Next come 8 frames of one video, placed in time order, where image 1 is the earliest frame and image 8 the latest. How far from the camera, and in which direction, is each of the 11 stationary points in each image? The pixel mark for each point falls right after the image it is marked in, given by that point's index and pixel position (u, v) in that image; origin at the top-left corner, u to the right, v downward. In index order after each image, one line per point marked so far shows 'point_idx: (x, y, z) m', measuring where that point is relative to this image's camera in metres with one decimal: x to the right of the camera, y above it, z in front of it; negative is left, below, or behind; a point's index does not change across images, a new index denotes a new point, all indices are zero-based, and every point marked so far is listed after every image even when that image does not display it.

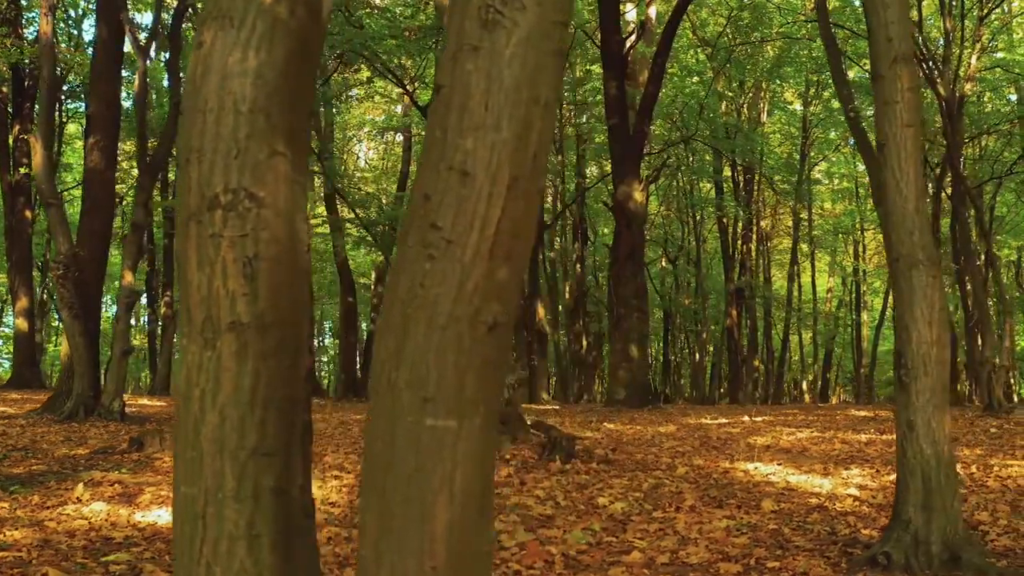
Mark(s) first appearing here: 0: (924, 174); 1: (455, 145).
0: (+2.2, +0.6, +4.0) m
1: (-0.1, +0.3, +1.6) m
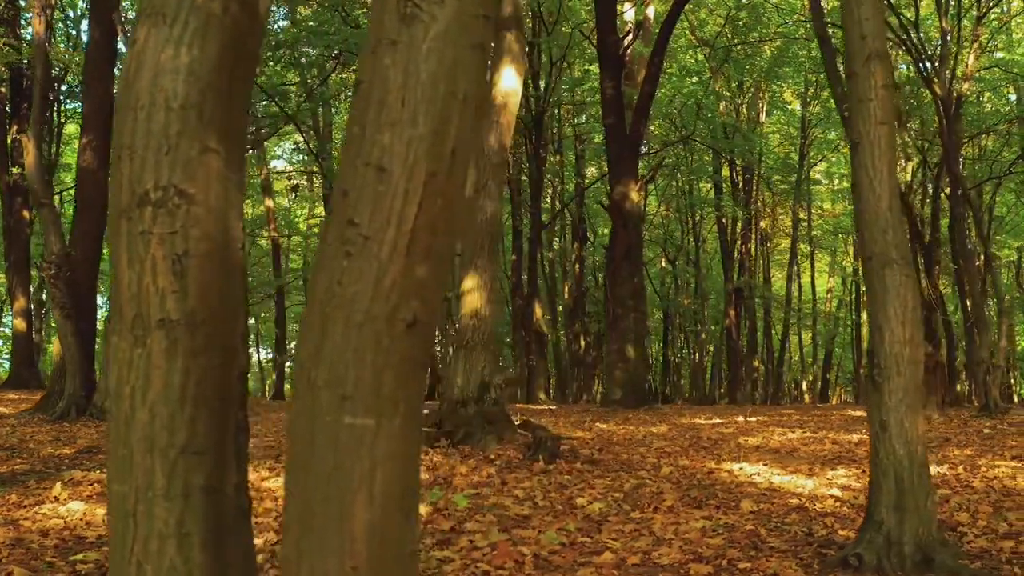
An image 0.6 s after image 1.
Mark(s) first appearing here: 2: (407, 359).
0: (+2.0, +0.6, +4.0) m
1: (-0.3, +0.3, +1.6) m
2: (-0.2, -0.1, +1.6) m
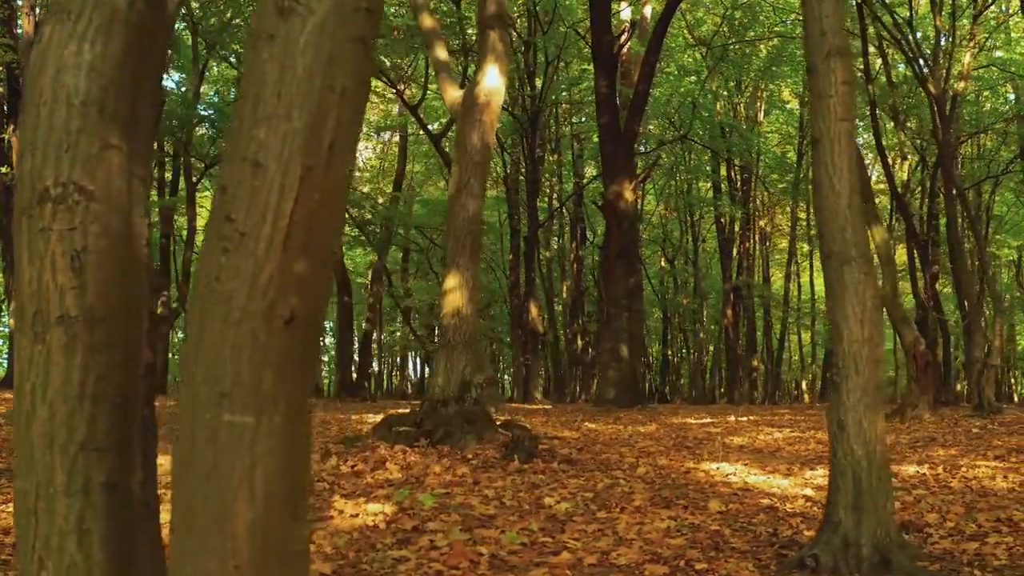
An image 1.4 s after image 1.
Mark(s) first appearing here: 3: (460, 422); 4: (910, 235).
0: (+1.8, +0.6, +3.9) m
1: (-0.5, +0.3, +1.5) m
2: (-0.5, -0.1, +1.6) m
3: (-0.5, -1.4, +7.8) m
4: (+9.7, +1.3, +18.4) m
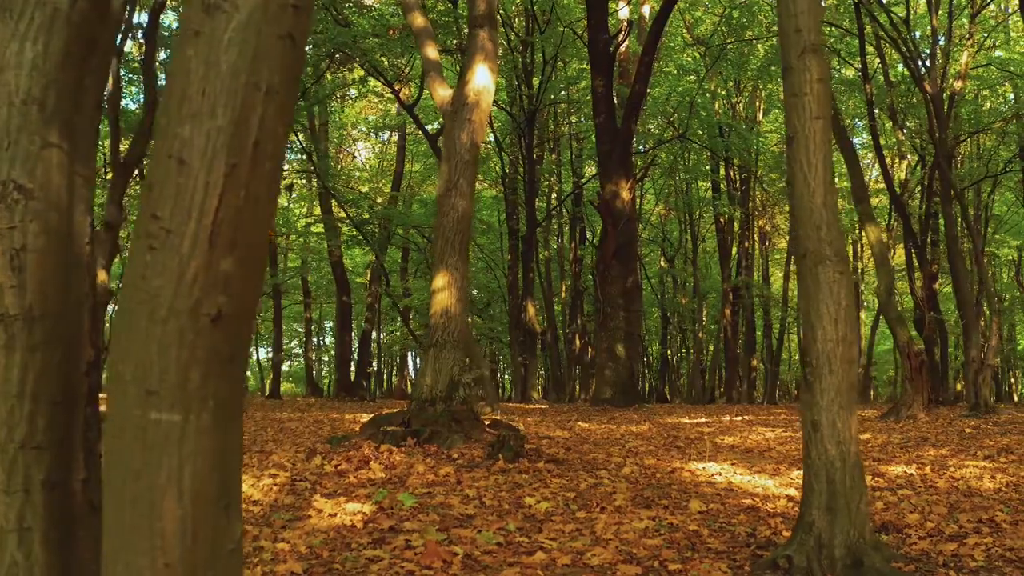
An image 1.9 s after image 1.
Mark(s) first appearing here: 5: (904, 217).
0: (+1.7, +0.6, +3.9) m
1: (-0.7, +0.3, +1.5) m
2: (-0.6, -0.1, +1.6) m
3: (-0.7, -1.4, +7.8) m
4: (+9.6, +1.3, +18.4) m
5: (+9.3, +1.7, +18.0) m
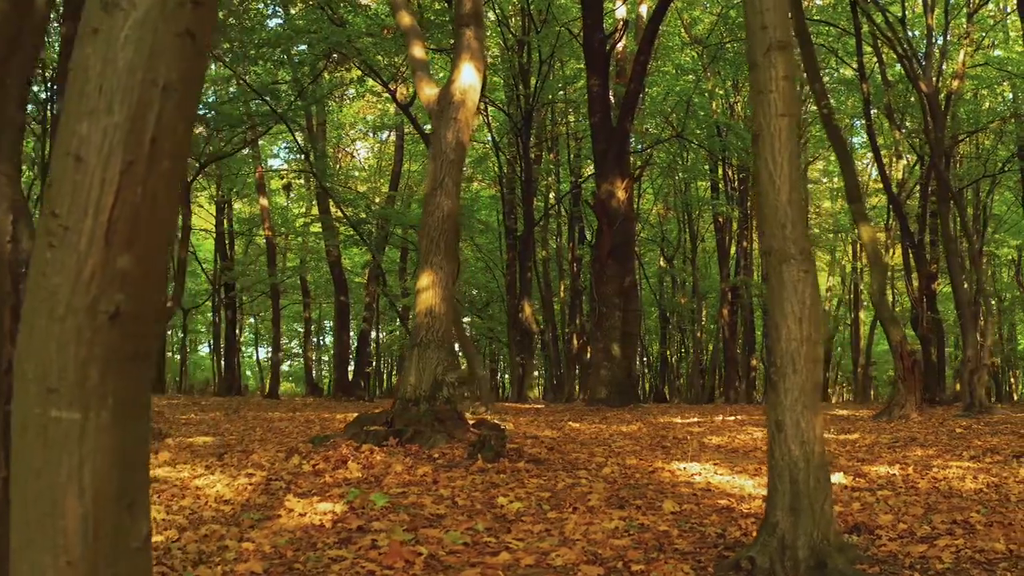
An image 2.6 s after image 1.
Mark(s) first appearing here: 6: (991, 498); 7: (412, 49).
0: (+1.5, +0.6, +3.9) m
1: (-0.9, +0.3, +1.5) m
2: (-0.8, -0.1, +1.6) m
3: (-0.8, -1.4, +7.8) m
4: (+9.5, +1.3, +18.3) m
5: (+9.2, +1.7, +17.9) m
6: (+3.6, -1.6, +5.7) m
7: (-1.2, +2.9, +9.2) m
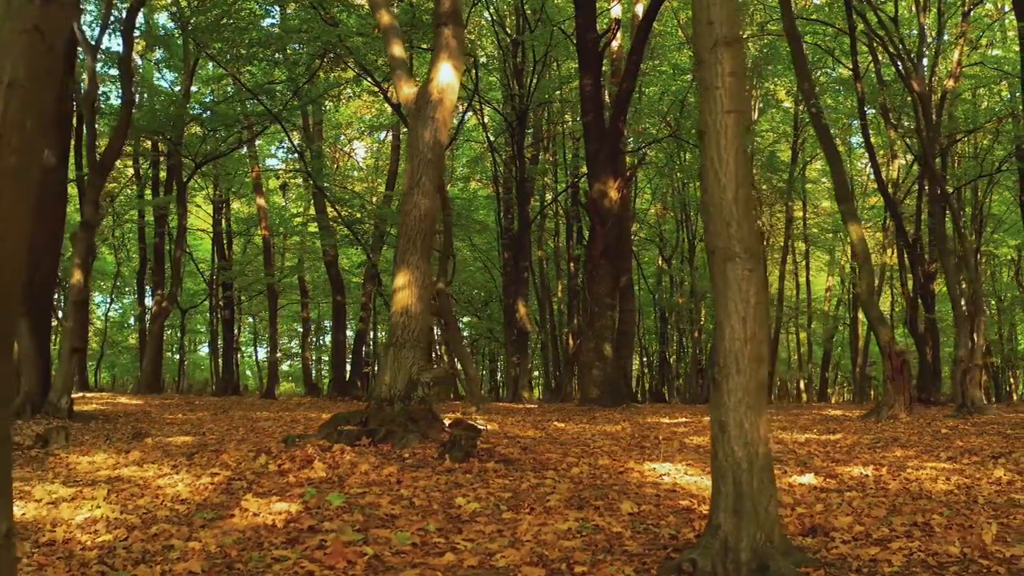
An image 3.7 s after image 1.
0: (+1.2, +0.6, +3.8) m
1: (-1.2, +0.3, +1.5) m
2: (-1.1, -0.1, +1.5) m
3: (-1.1, -1.4, +7.8) m
4: (+9.3, +1.3, +18.2) m
5: (+9.0, +1.7, +17.8) m
6: (+3.3, -1.6, +5.6) m
7: (-1.5, +2.9, +9.2) m
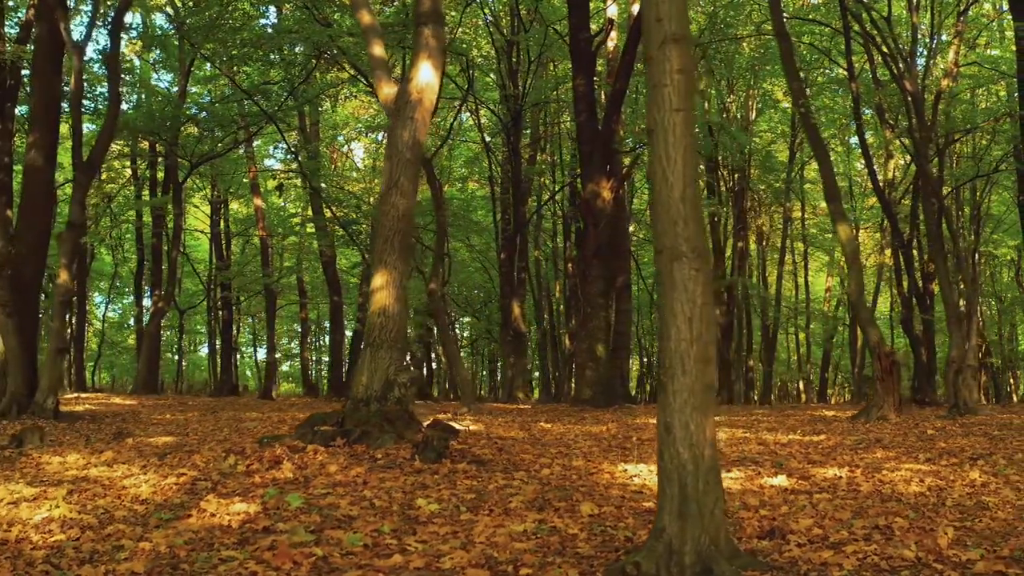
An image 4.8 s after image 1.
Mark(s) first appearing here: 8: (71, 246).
0: (+0.9, +0.6, +3.8) m
1: (-1.5, +0.3, +1.5) m
2: (-1.4, -0.1, +1.5) m
3: (-1.3, -1.4, +7.7) m
4: (+9.1, +1.3, +18.1) m
5: (+8.8, +1.7, +17.7) m
6: (+3.1, -1.6, +5.6) m
7: (-1.7, +2.9, +9.2) m
8: (-6.7, +0.6, +11.5) m
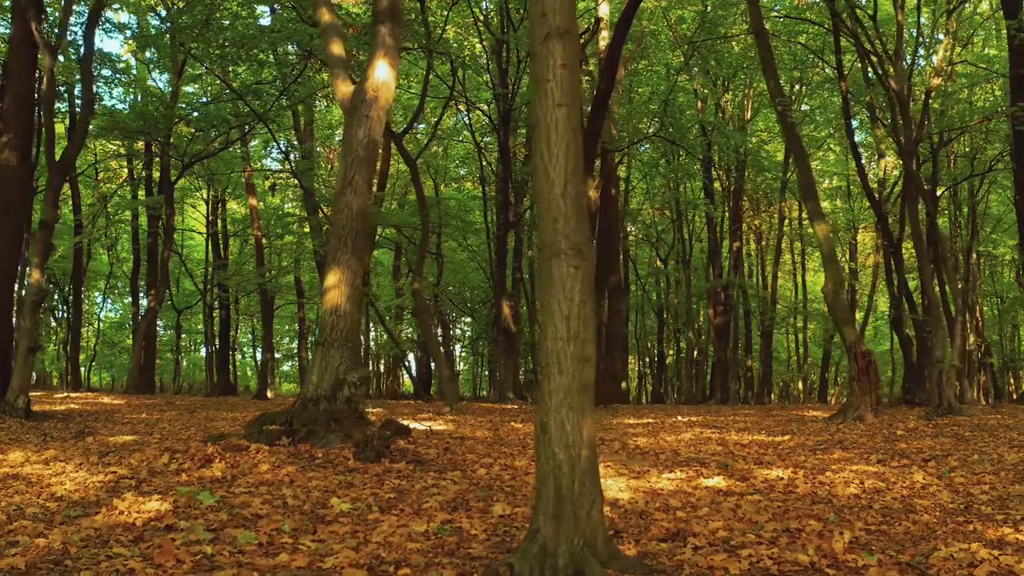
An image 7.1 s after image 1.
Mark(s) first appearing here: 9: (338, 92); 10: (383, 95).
0: (+0.3, +0.6, +3.7) m
1: (-2.1, +0.3, +1.4) m
2: (-2.0, -0.1, +1.5) m
3: (-1.9, -1.4, +7.7) m
4: (+8.8, +1.3, +18.0) m
5: (+8.5, +1.7, +17.6) m
6: (+2.5, -1.6, +5.5) m
7: (-2.2, +2.9, +9.1) m
8: (-7.2, +0.7, +11.6) m
9: (-2.1, +2.3, +9.0) m
10: (-1.5, +2.2, +8.6) m
